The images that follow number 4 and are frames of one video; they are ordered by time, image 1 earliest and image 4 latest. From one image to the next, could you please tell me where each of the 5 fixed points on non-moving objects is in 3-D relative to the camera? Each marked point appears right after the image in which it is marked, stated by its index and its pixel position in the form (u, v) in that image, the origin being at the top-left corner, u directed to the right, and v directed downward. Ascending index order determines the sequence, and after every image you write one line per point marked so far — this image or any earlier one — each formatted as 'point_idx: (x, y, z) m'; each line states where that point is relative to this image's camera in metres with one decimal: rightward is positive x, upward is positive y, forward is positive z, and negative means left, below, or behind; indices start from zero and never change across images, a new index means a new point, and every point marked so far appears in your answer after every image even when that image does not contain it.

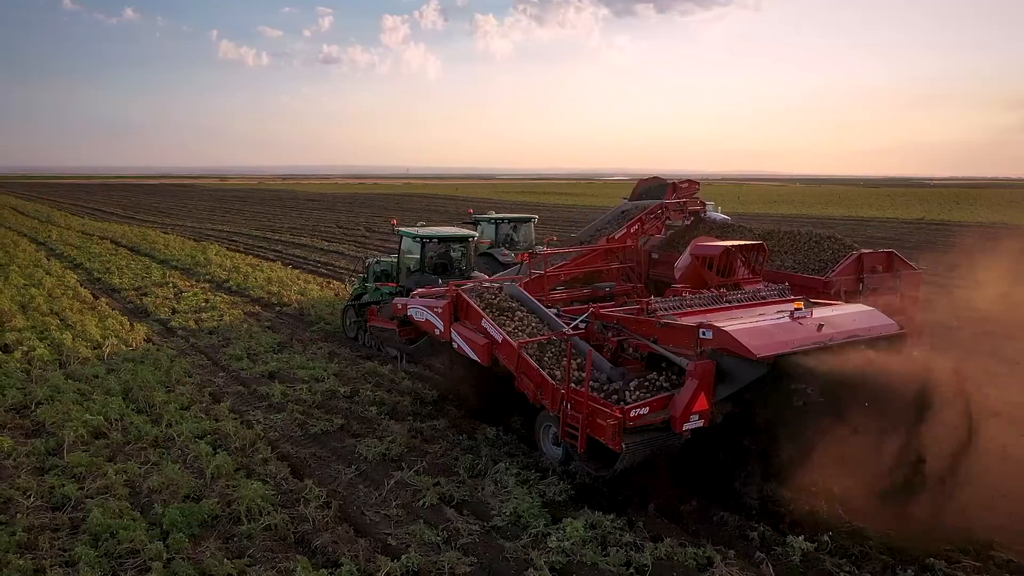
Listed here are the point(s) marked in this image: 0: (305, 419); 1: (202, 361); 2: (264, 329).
0: (-2.0, -1.3, +6.0) m
1: (-4.0, -1.0, +8.1) m
2: (-4.0, -0.7, +10.2) m
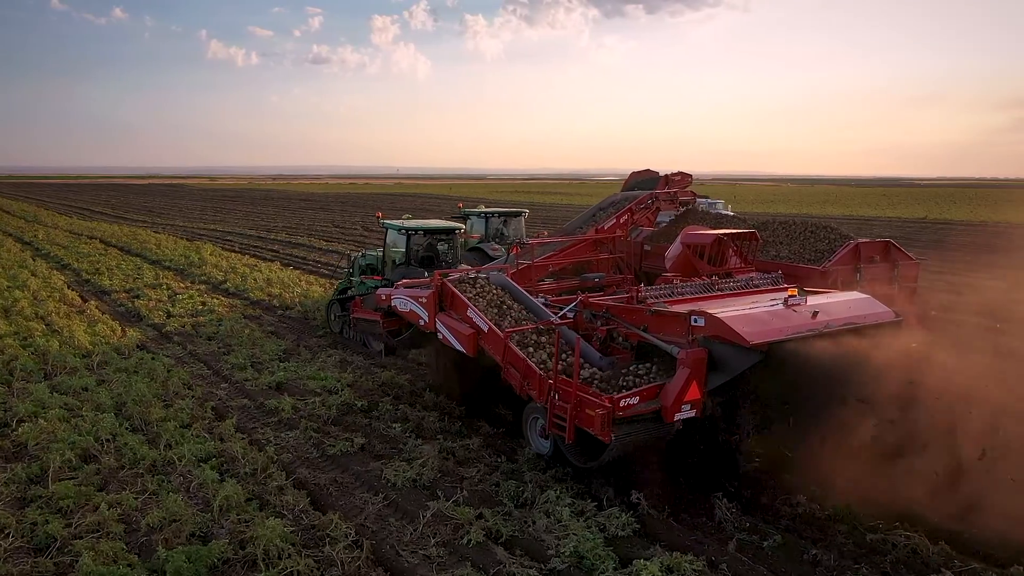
0: (-1.6, -1.3, +5.4) m
1: (-3.7, -1.0, +7.4) m
2: (-3.7, -0.7, +9.5) m
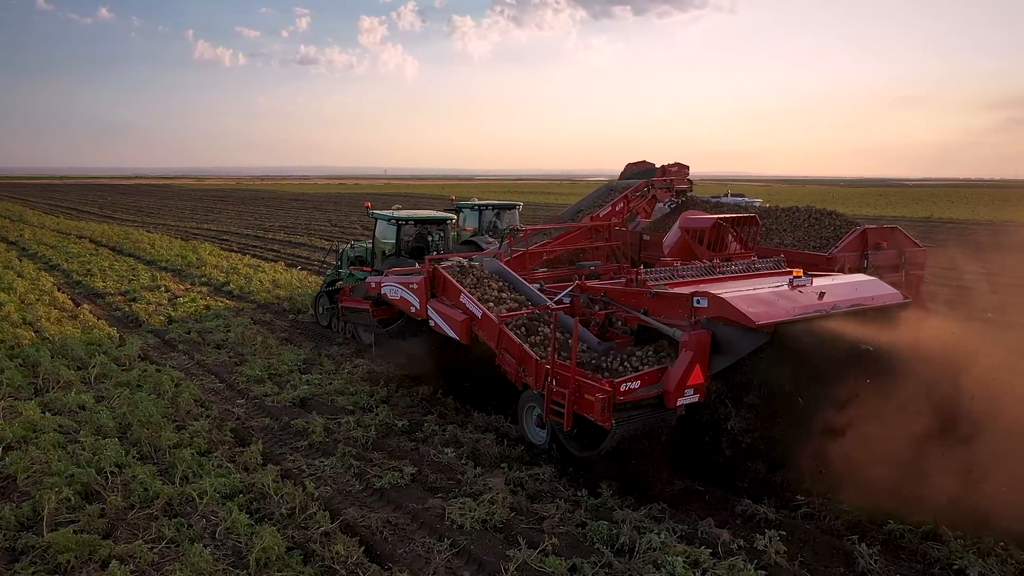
0: (-1.1, -1.3, +4.6) m
1: (-3.2, -1.0, +6.6) m
2: (-3.2, -0.7, +8.7) m
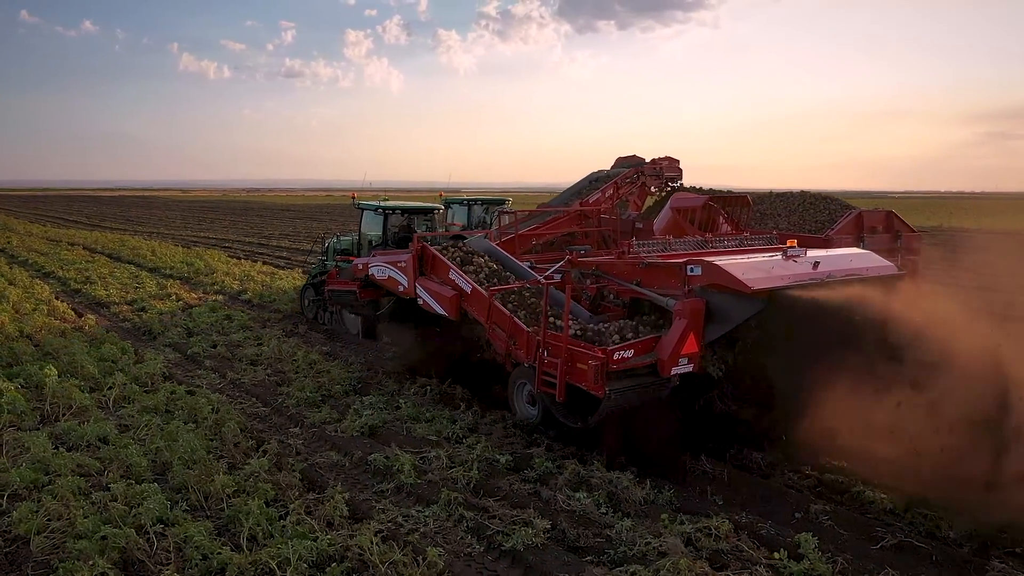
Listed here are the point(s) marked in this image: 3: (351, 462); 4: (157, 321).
0: (-0.2, -1.3, +3.6) m
1: (-2.3, -1.1, +5.6) m
2: (-2.4, -0.8, +7.7) m
3: (-1.2, -1.2, +4.4) m
4: (-5.1, -0.5, +9.0) m
